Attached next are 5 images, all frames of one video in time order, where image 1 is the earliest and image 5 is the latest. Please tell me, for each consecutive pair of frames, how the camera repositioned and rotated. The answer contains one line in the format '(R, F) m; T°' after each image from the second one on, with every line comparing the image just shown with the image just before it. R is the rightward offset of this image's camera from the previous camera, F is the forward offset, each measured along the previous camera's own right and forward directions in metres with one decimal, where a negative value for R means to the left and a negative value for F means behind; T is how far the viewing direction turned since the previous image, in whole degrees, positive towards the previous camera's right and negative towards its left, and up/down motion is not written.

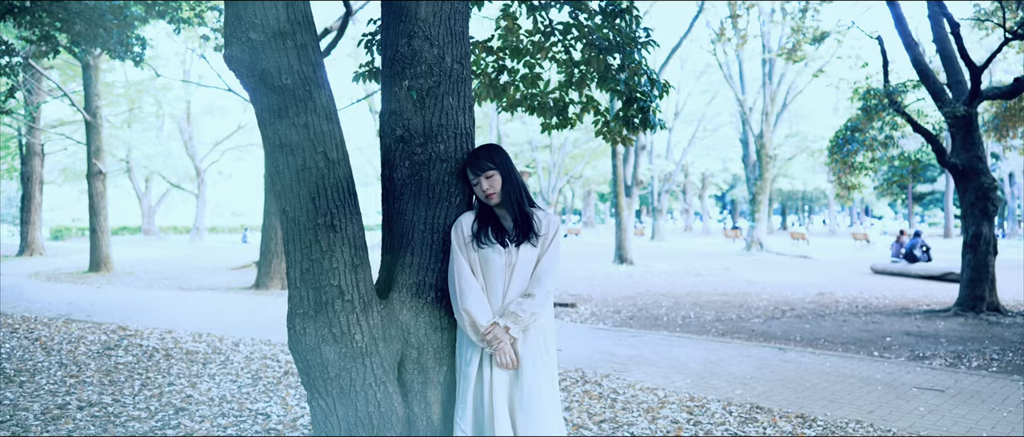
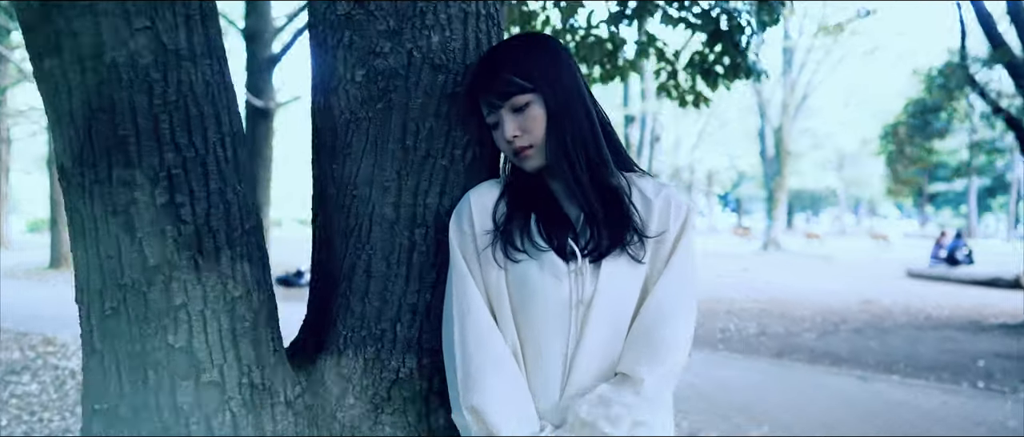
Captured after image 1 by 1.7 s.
(-0.2, +1.7) m; 0°
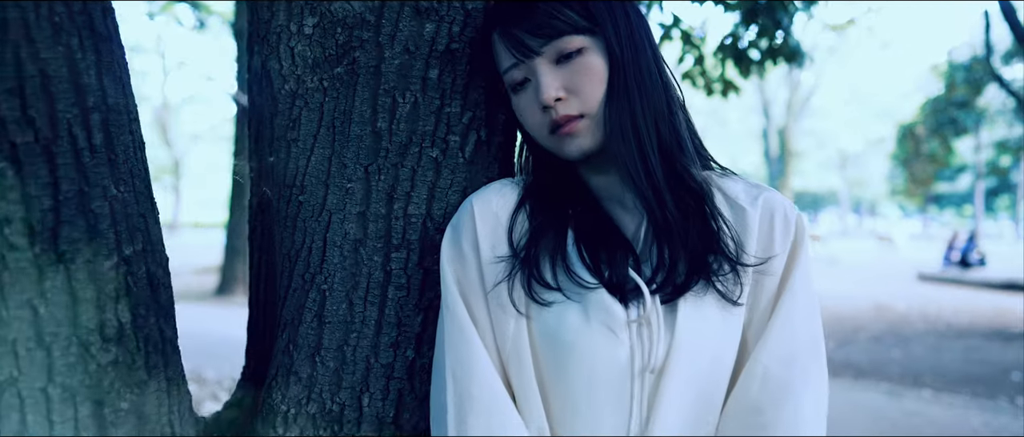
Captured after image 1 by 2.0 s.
(0.0, +0.5) m; 0°
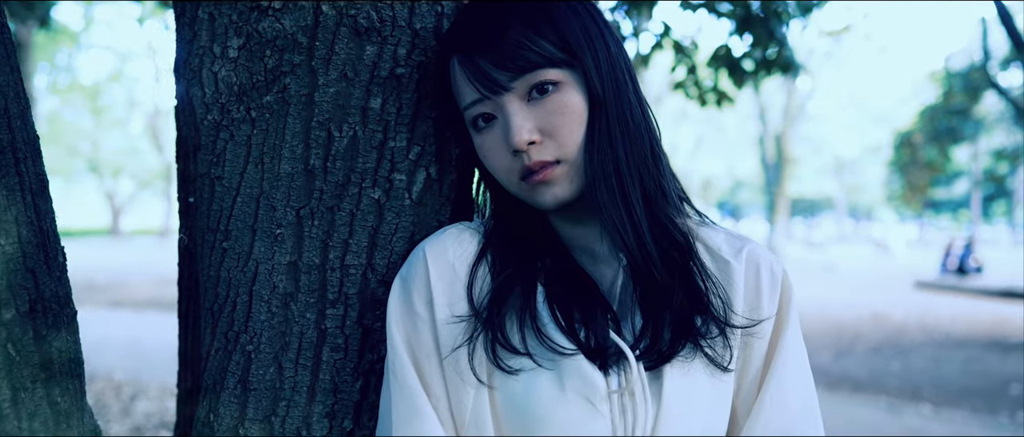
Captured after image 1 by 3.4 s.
(+0.1, +0.1) m; 0°
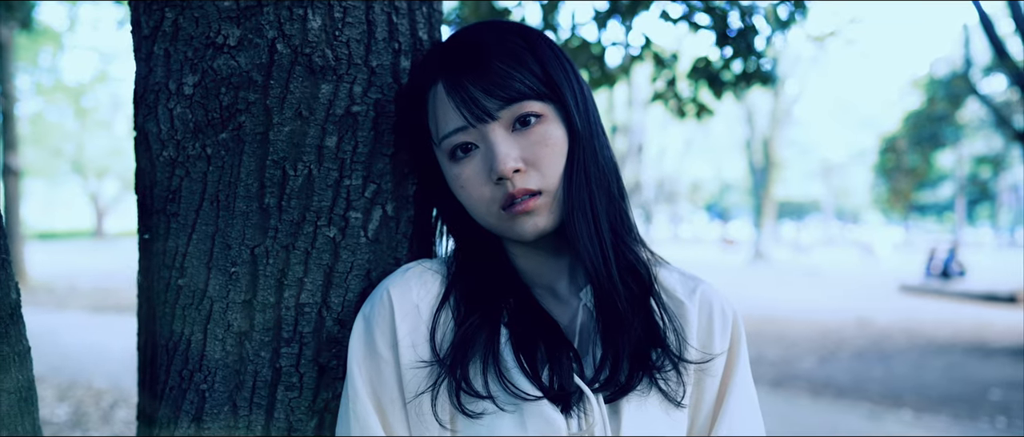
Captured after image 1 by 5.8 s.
(0.0, 0.0) m; +1°
